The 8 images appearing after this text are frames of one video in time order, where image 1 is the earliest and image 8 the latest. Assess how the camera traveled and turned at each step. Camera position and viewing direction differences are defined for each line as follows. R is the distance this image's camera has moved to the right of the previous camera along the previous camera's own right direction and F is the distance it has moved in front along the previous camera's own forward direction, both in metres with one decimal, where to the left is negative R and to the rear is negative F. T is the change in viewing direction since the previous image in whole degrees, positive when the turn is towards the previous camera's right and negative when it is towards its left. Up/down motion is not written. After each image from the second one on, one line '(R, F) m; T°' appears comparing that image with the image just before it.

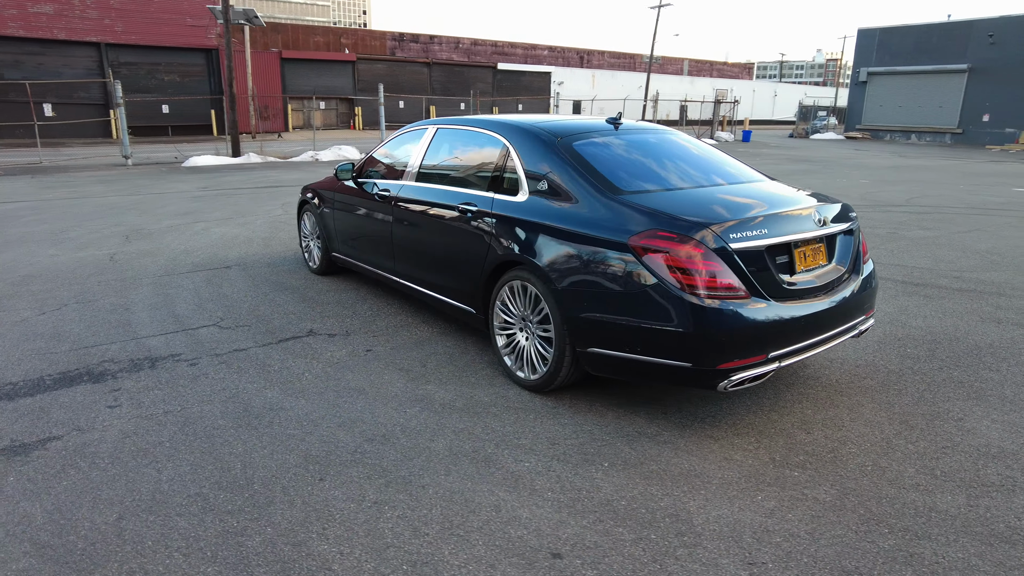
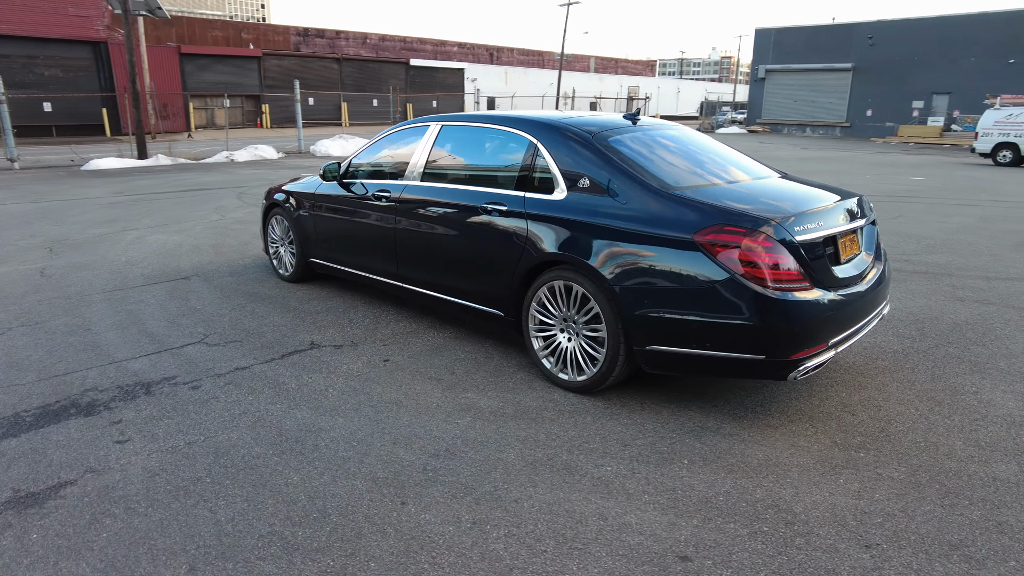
(-0.8, +0.2) m; +8°
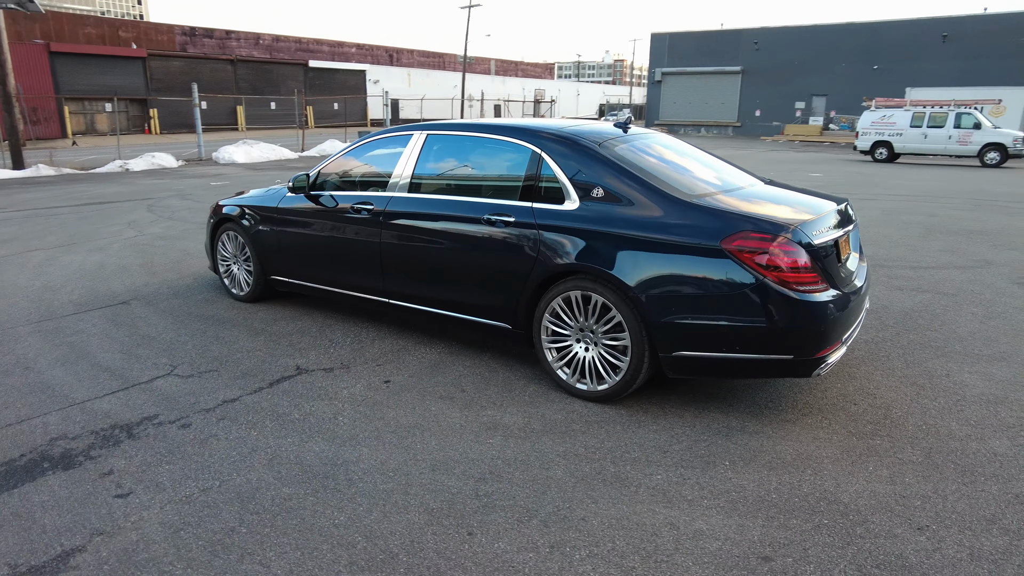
(-0.7, +0.1) m; +9°
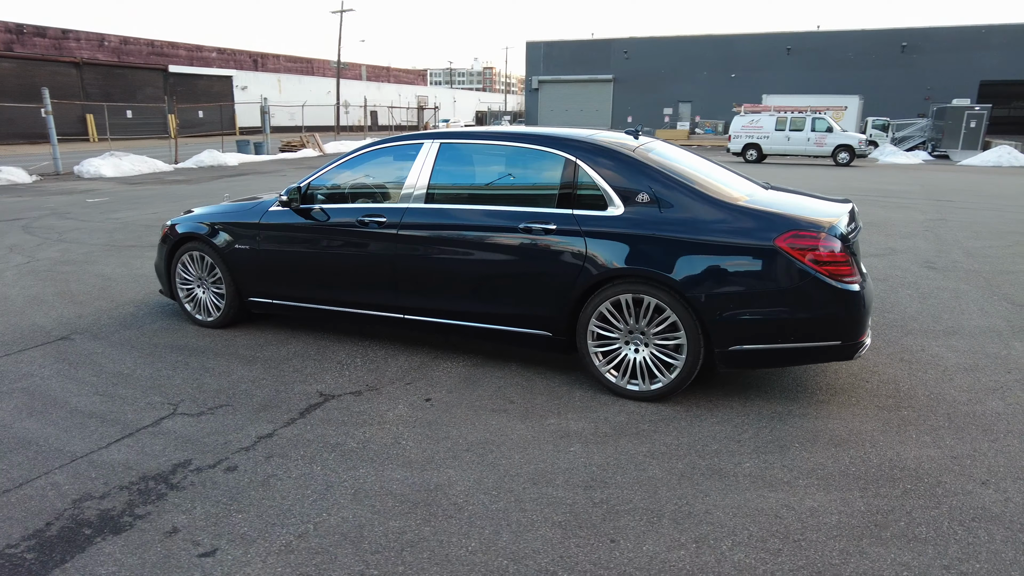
(-1.1, +0.1) m; +11°
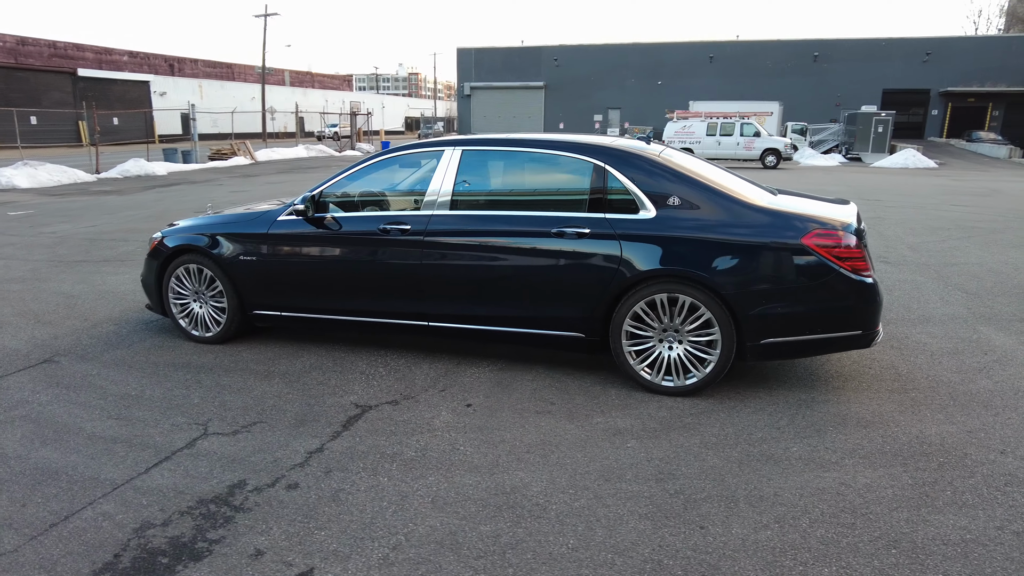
(-0.7, 0.0) m; +6°
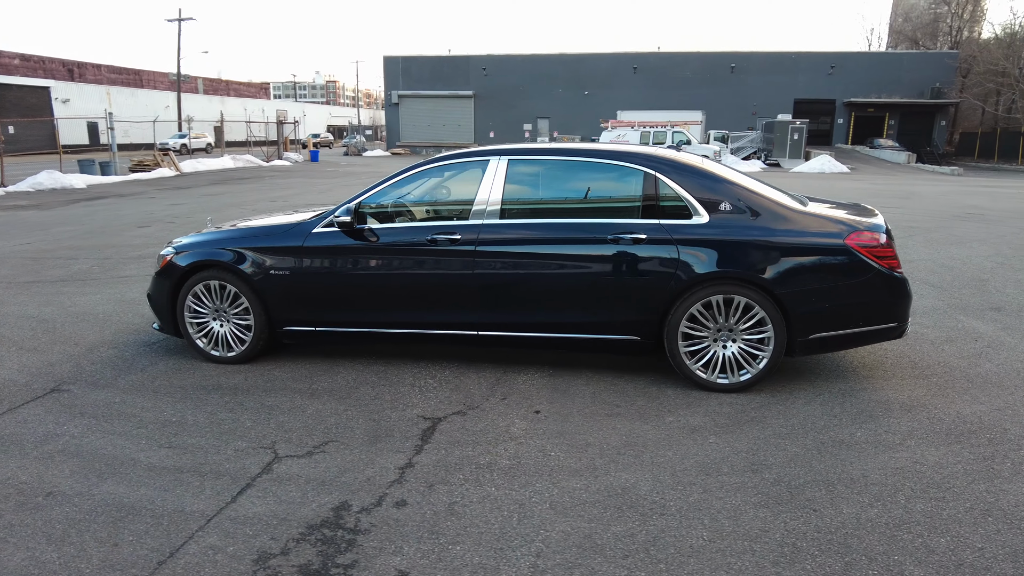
(-1.0, 0.0) m; +7°
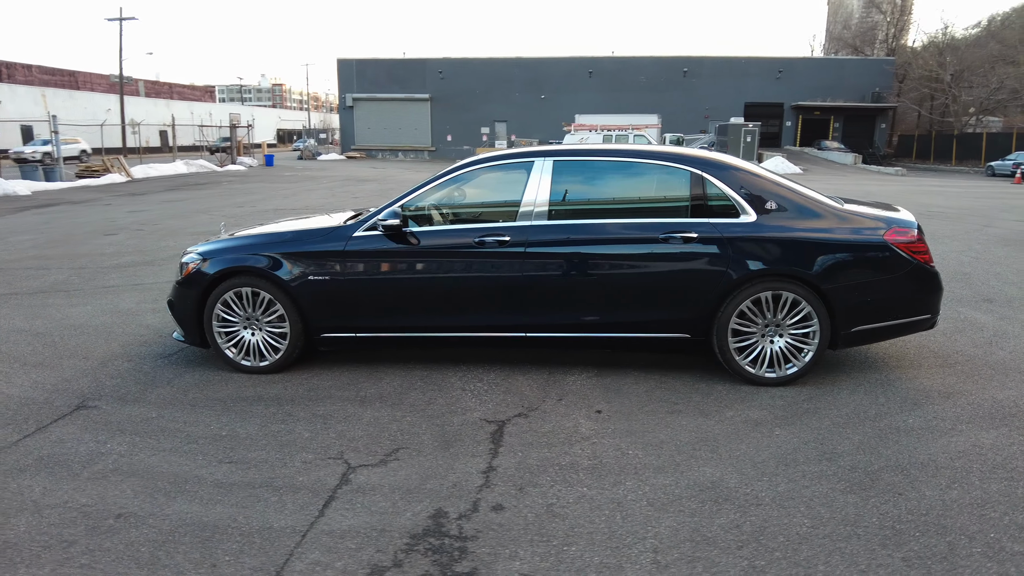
(-0.7, 0.0) m; +4°
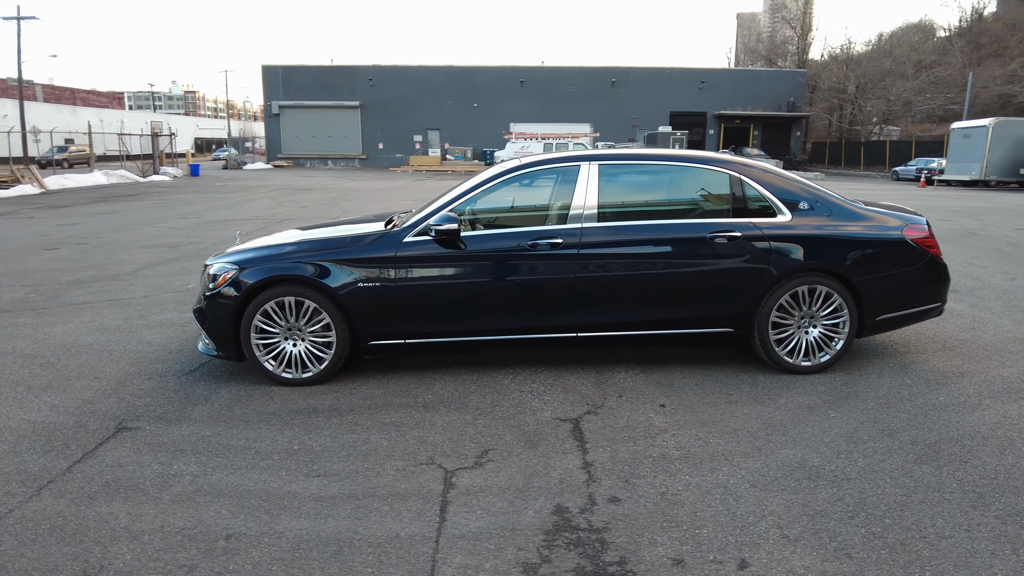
(-1.0, 0.0) m; +7°
